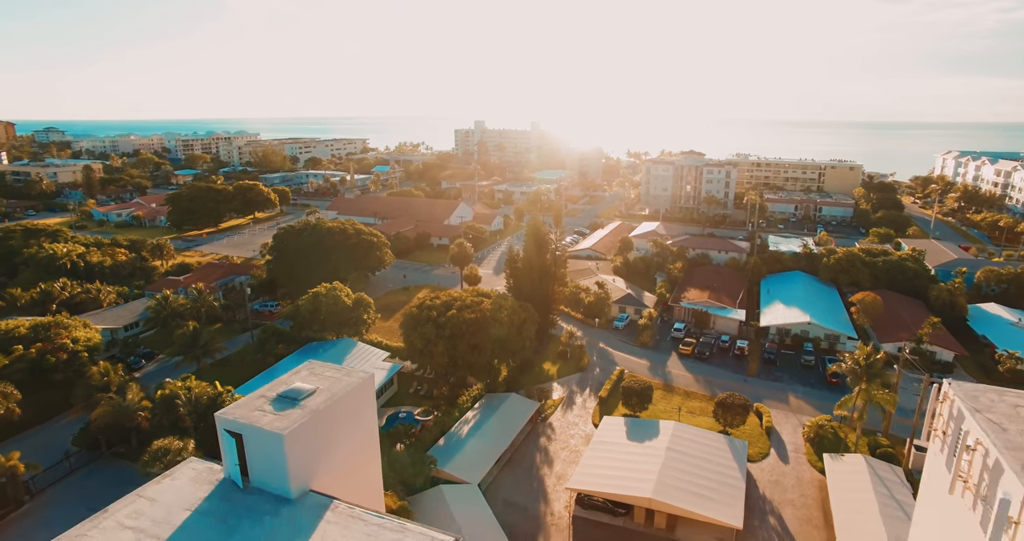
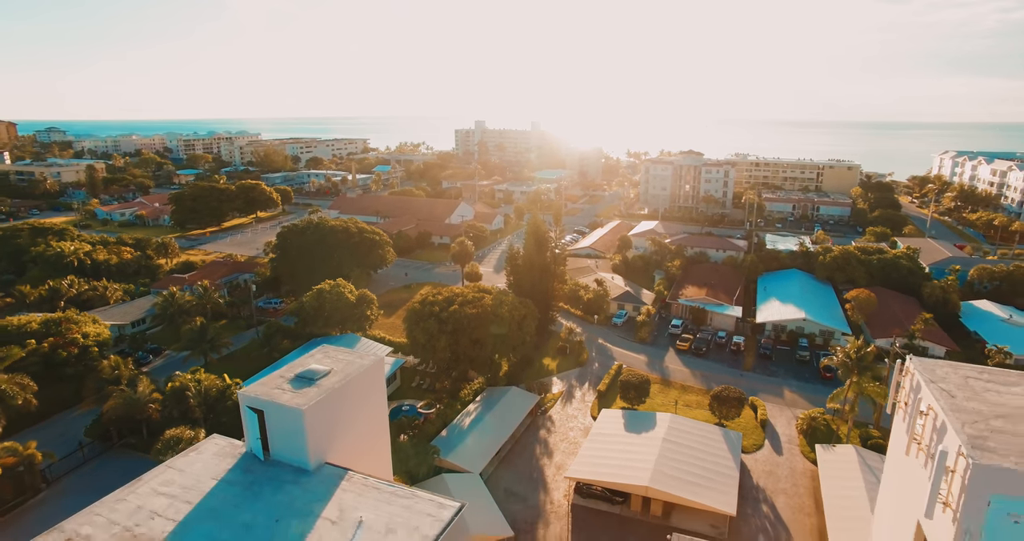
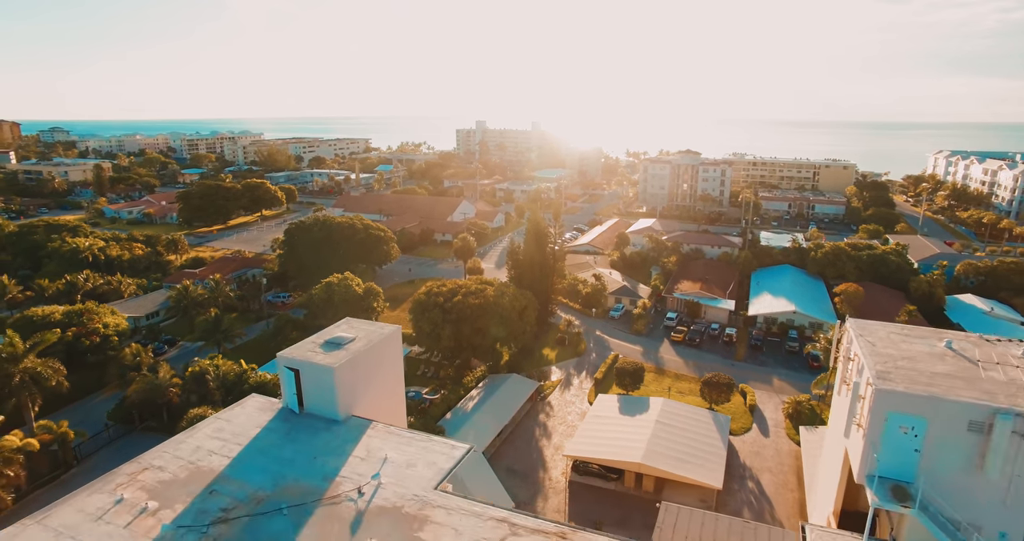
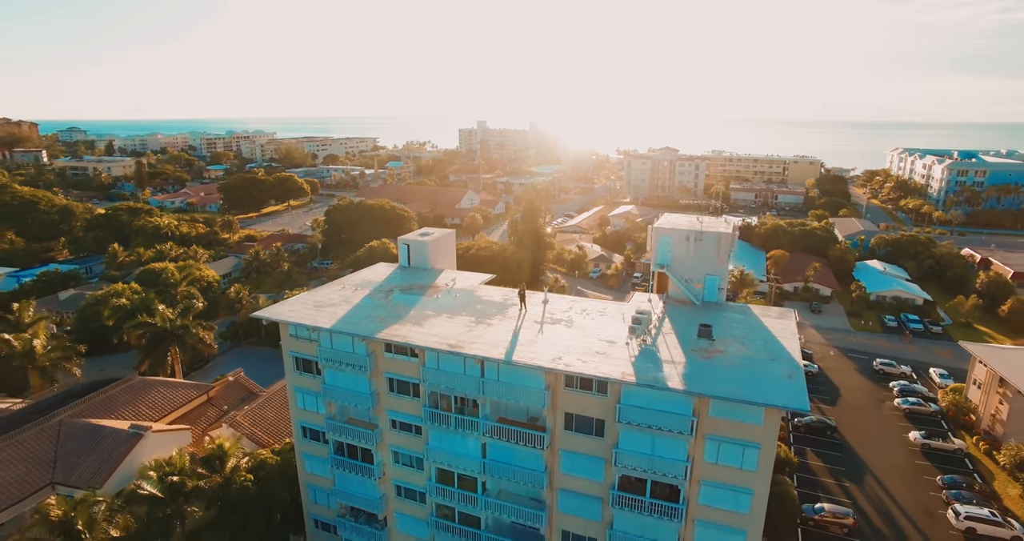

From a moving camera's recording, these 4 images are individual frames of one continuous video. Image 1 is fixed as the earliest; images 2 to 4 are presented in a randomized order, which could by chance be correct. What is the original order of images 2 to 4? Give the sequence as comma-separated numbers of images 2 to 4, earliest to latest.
2, 3, 4
